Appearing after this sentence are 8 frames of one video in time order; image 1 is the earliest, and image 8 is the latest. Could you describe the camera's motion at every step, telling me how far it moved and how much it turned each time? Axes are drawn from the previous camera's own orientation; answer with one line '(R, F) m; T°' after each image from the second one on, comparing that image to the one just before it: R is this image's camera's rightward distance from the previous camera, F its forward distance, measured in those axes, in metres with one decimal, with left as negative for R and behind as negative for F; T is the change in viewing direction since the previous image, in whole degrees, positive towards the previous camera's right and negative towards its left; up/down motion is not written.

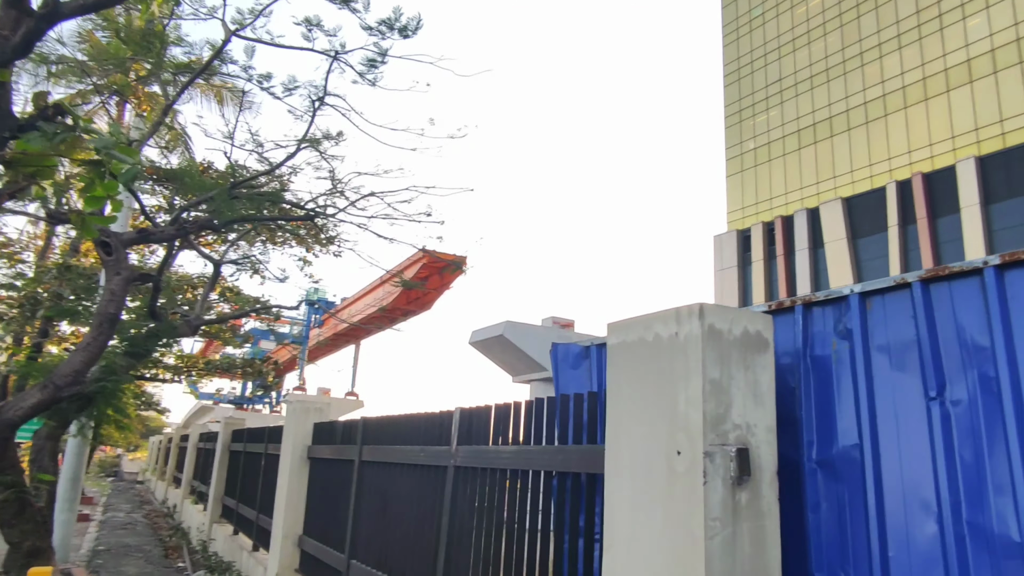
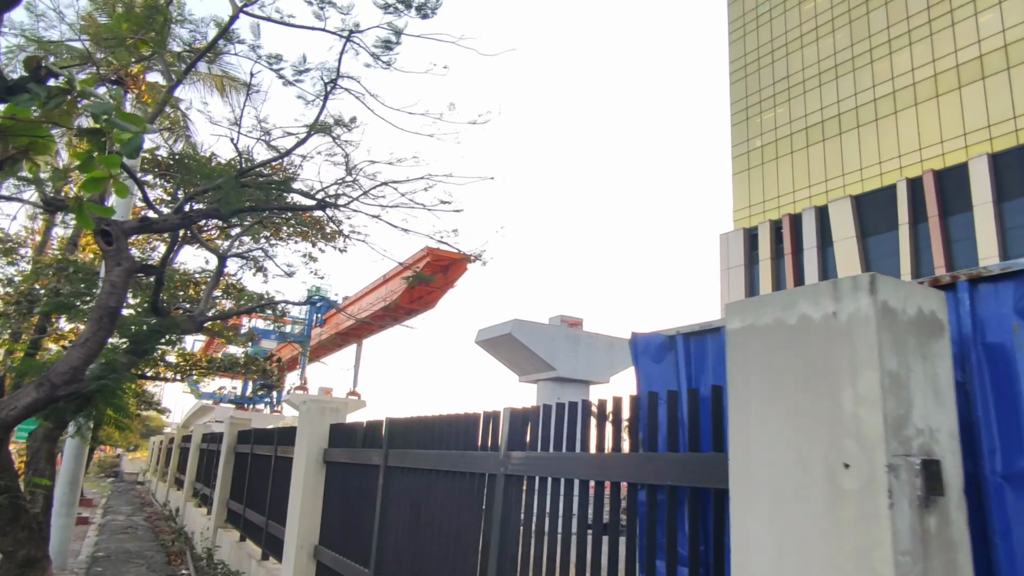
(-0.2, +0.4) m; 0°
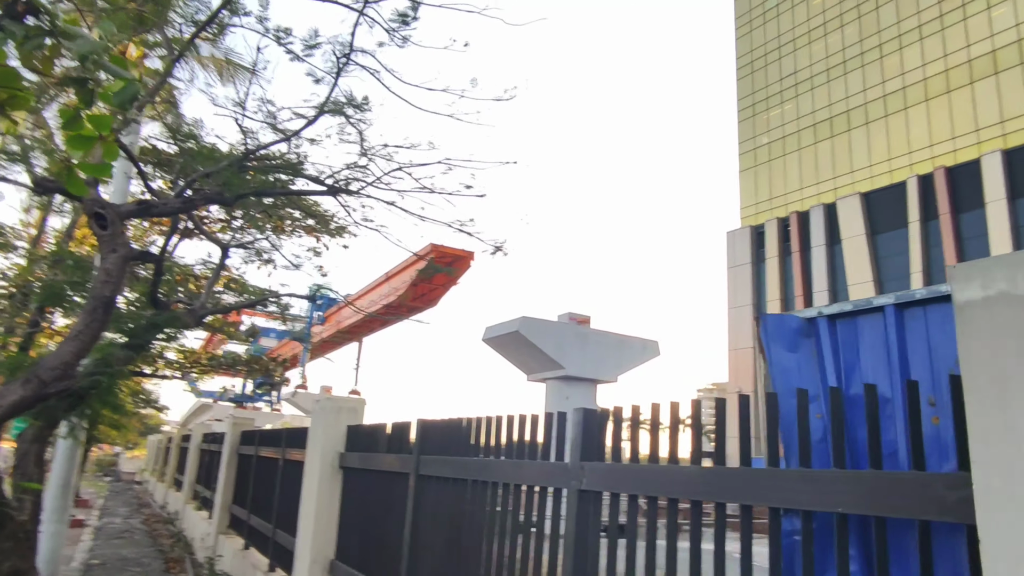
(-0.2, +0.4) m; 0°
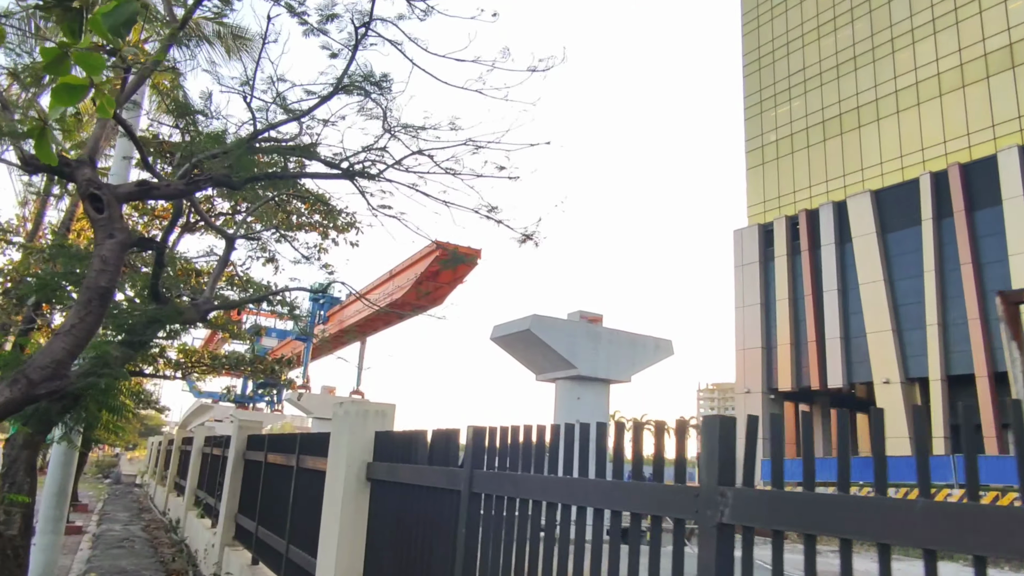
(-0.3, +0.5) m; 0°
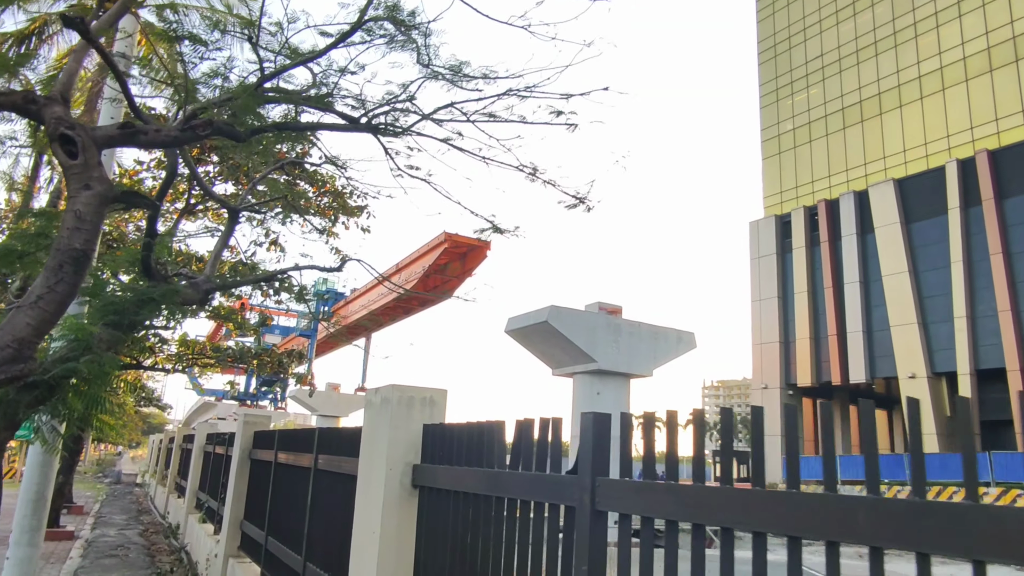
(-0.3, +0.9) m; 0°
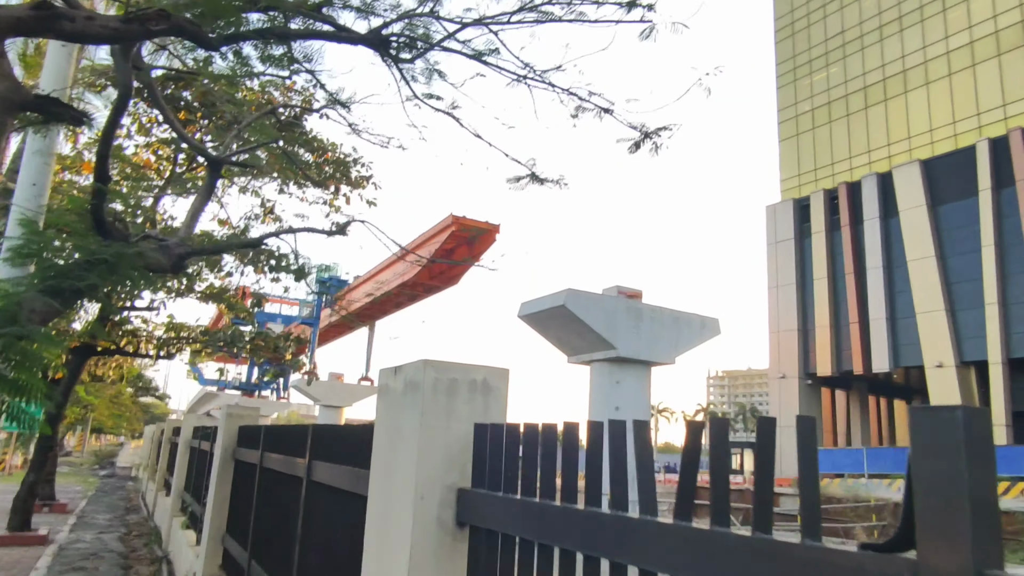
(-0.3, +1.1) m; 0°
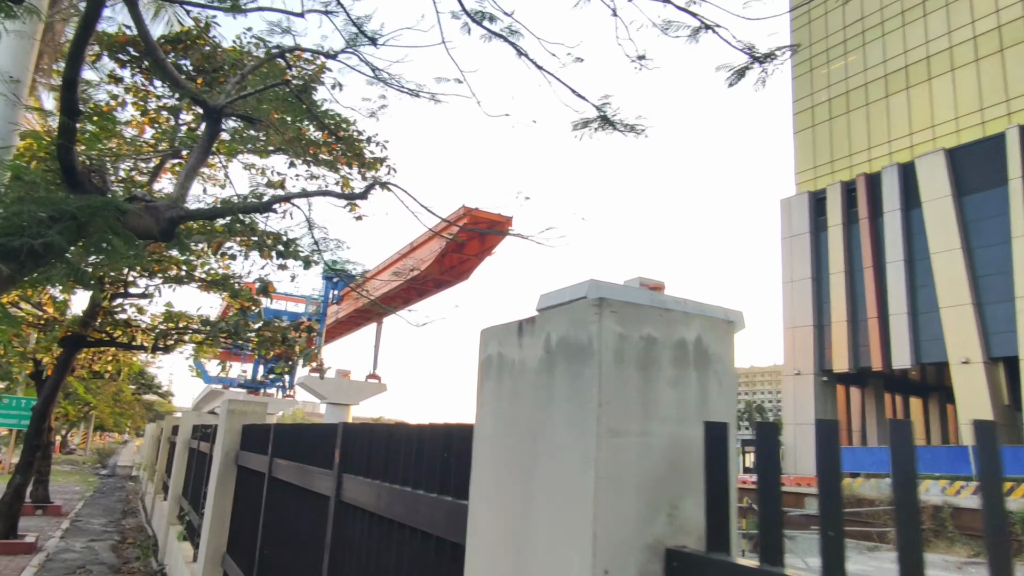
(-0.3, +0.8) m; 0°
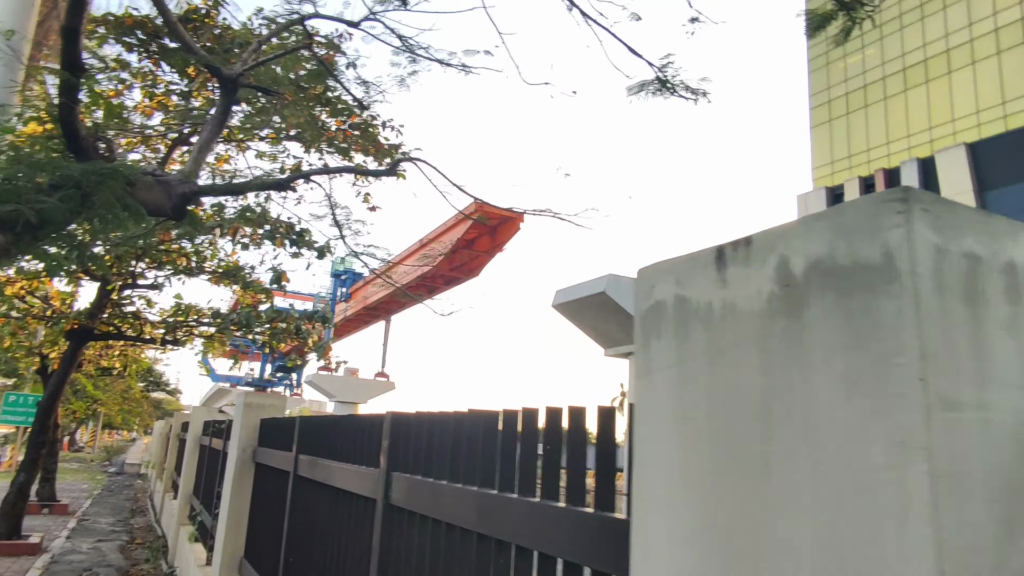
(-0.2, +0.4) m; -1°
